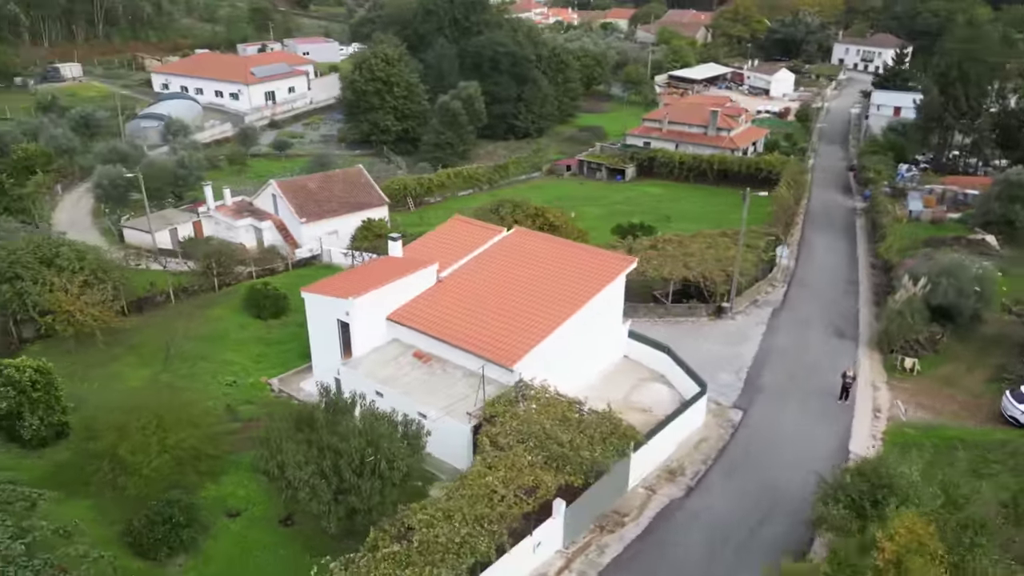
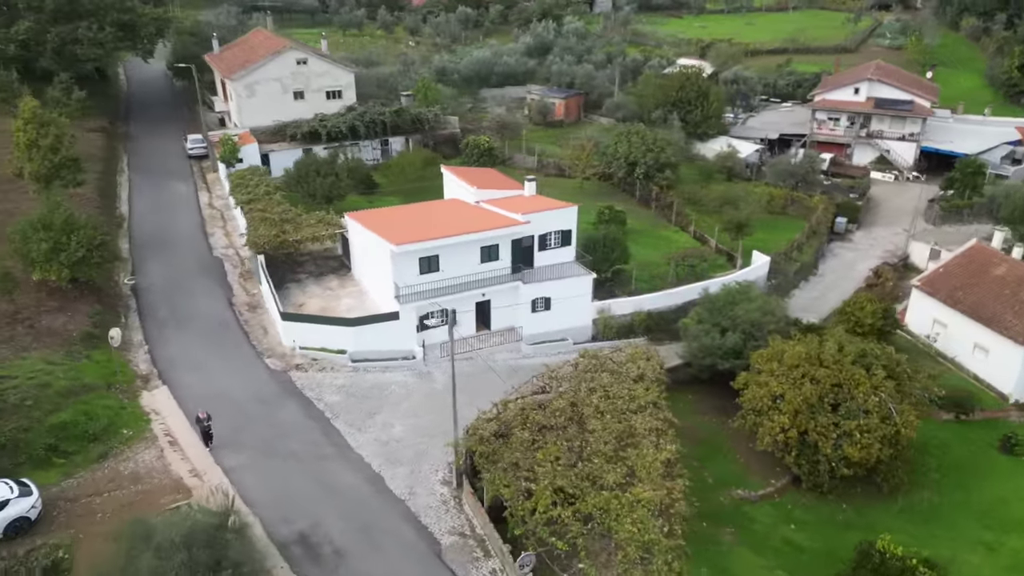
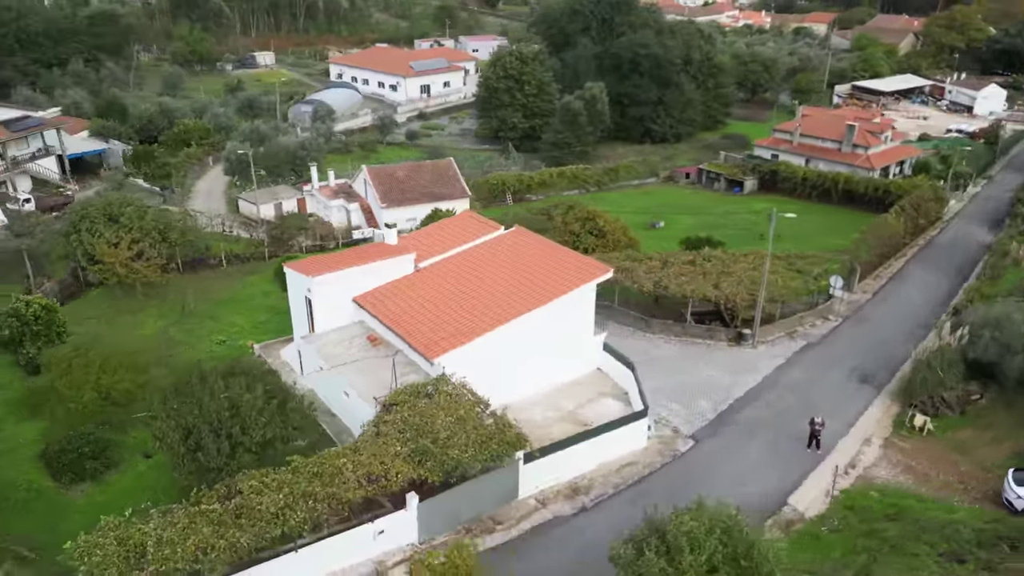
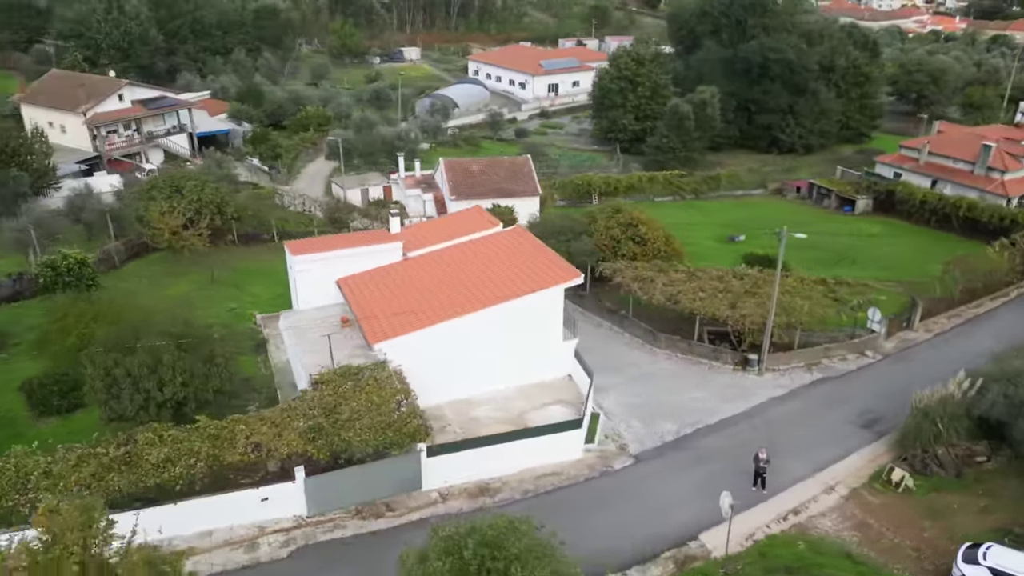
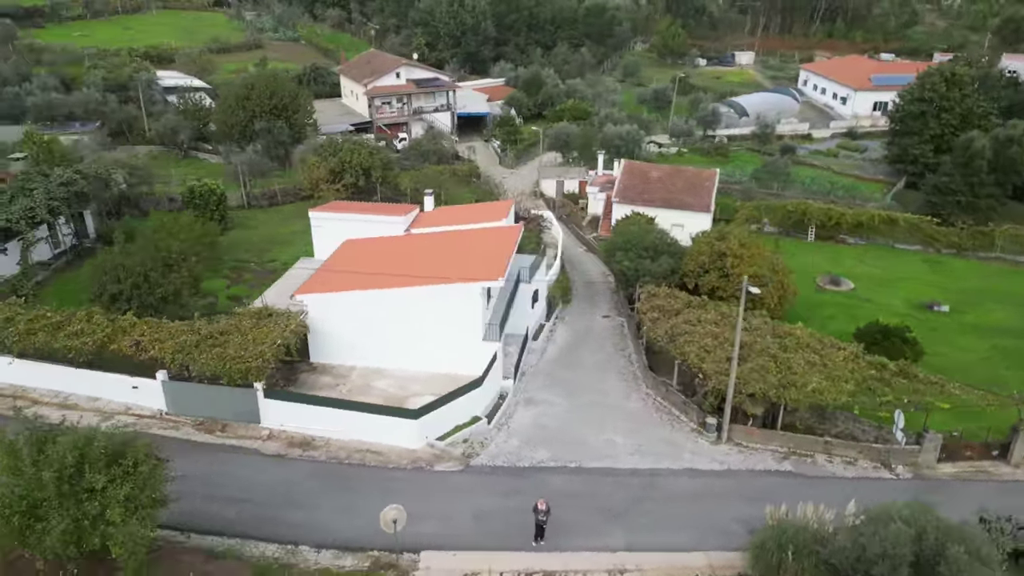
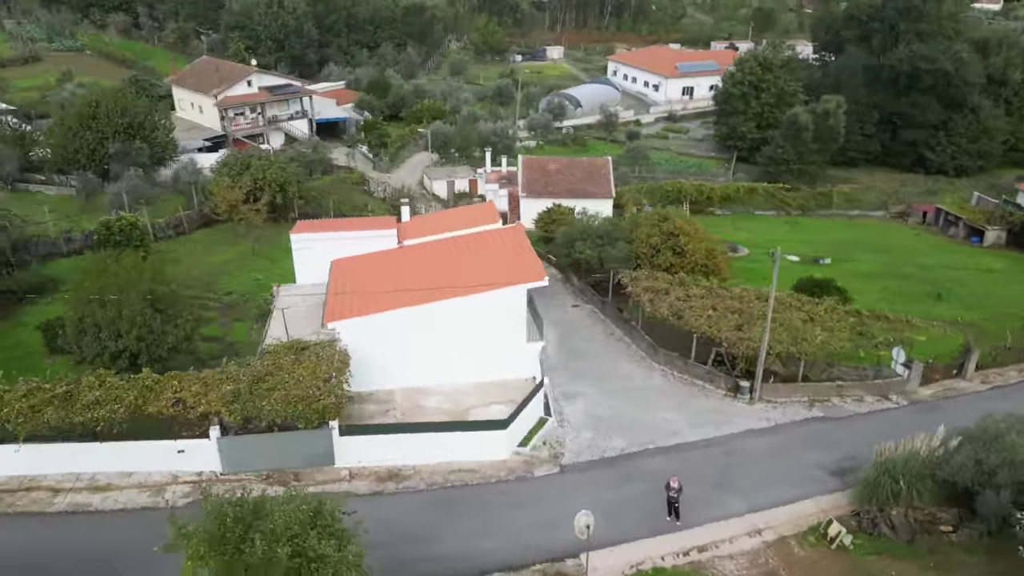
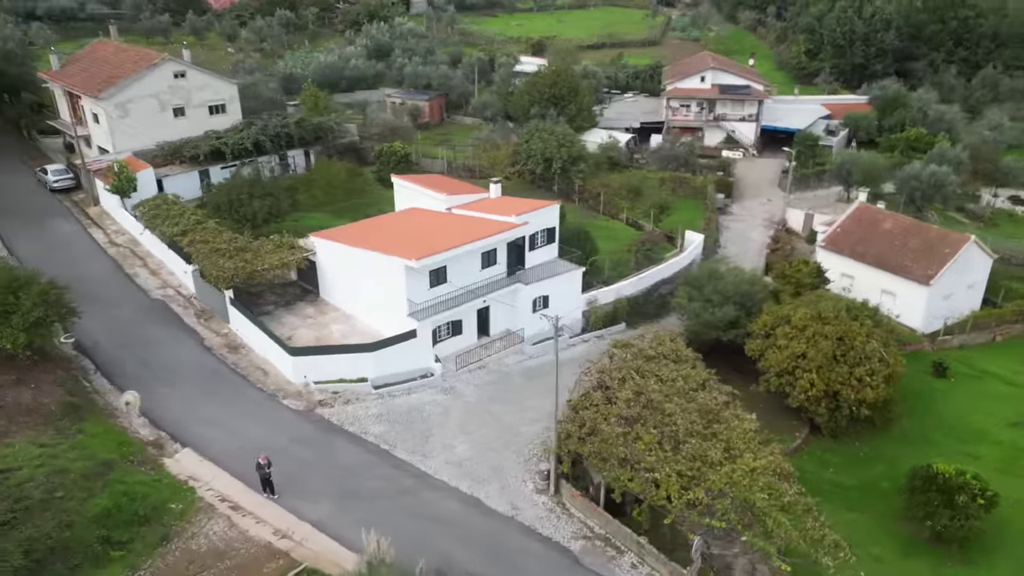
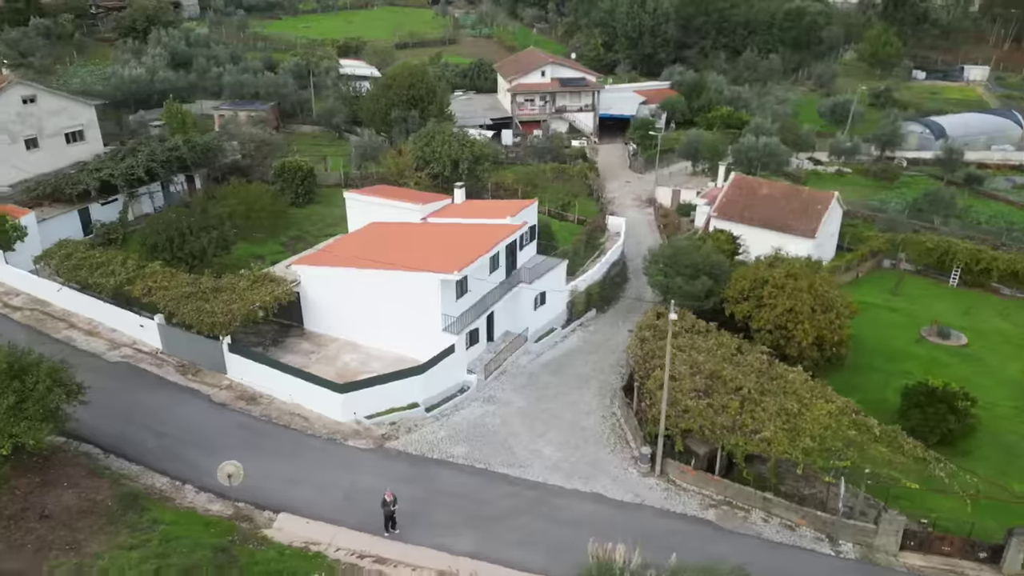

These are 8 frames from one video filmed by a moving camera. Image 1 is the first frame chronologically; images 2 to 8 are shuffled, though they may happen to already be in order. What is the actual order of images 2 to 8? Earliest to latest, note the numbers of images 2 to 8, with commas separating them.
3, 4, 6, 5, 8, 7, 2
